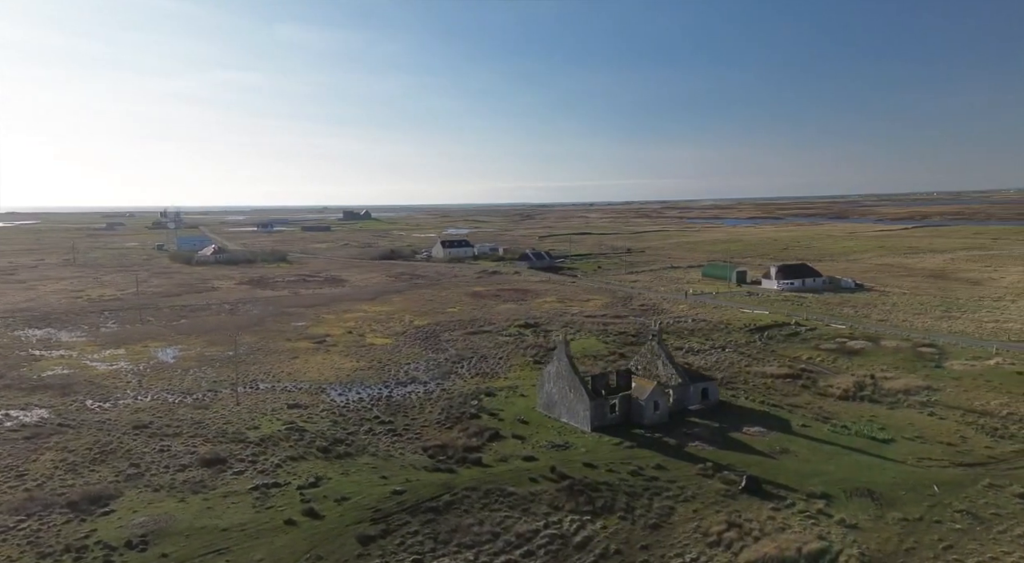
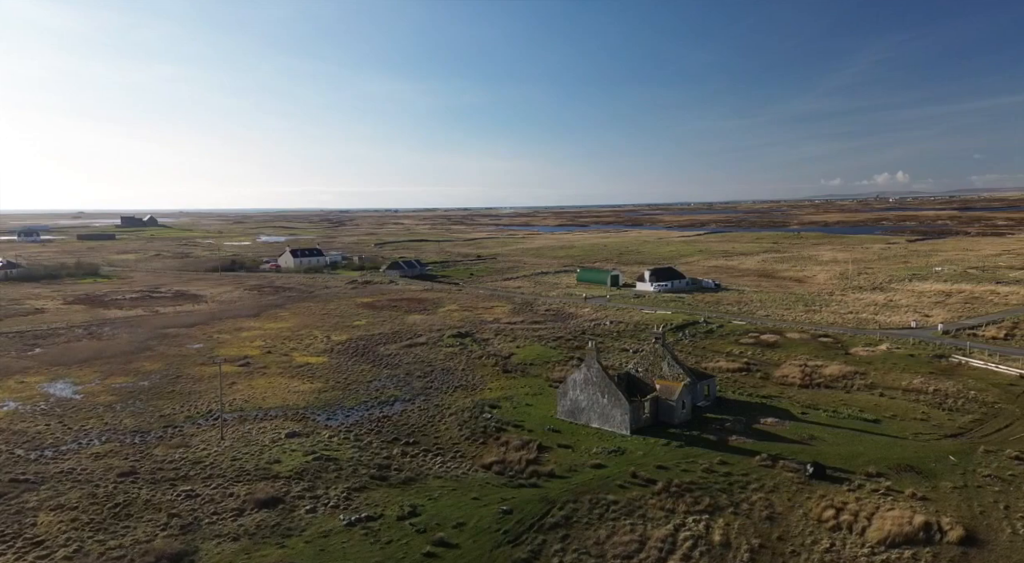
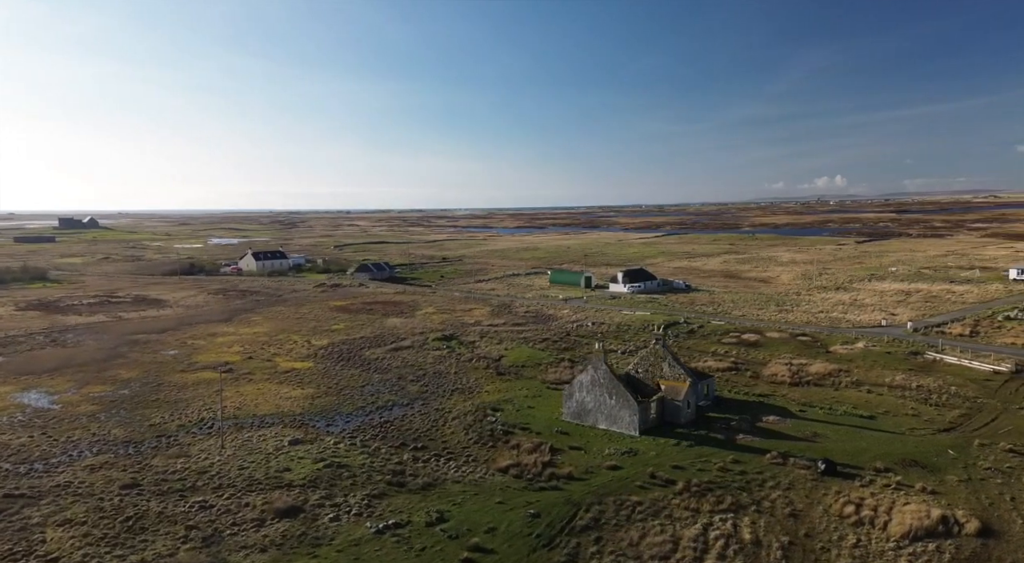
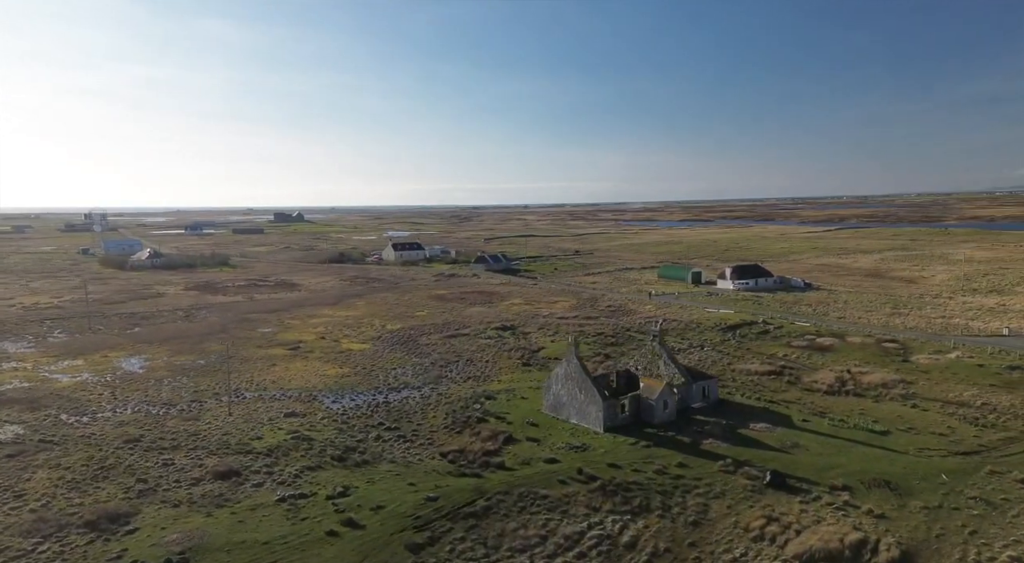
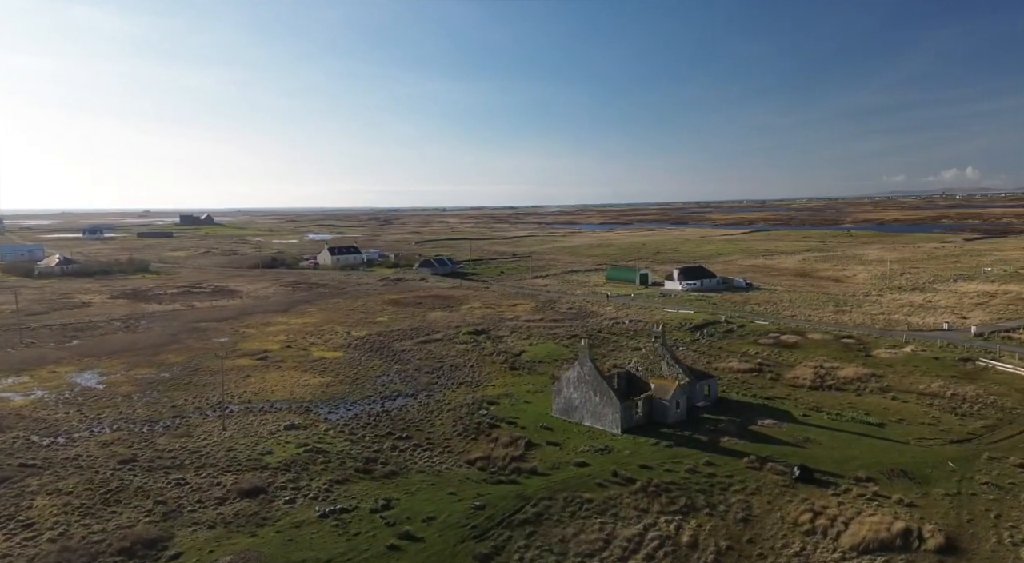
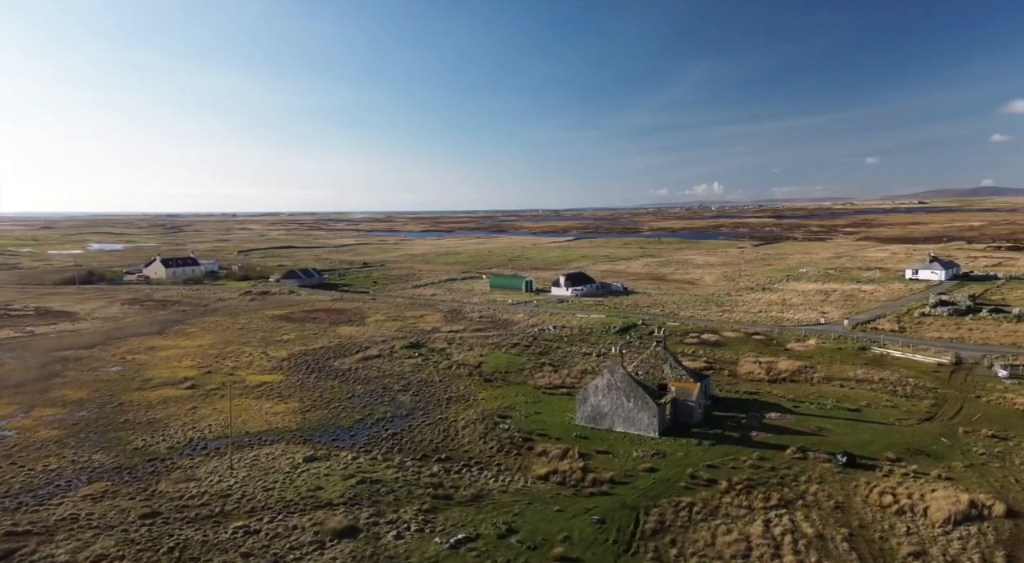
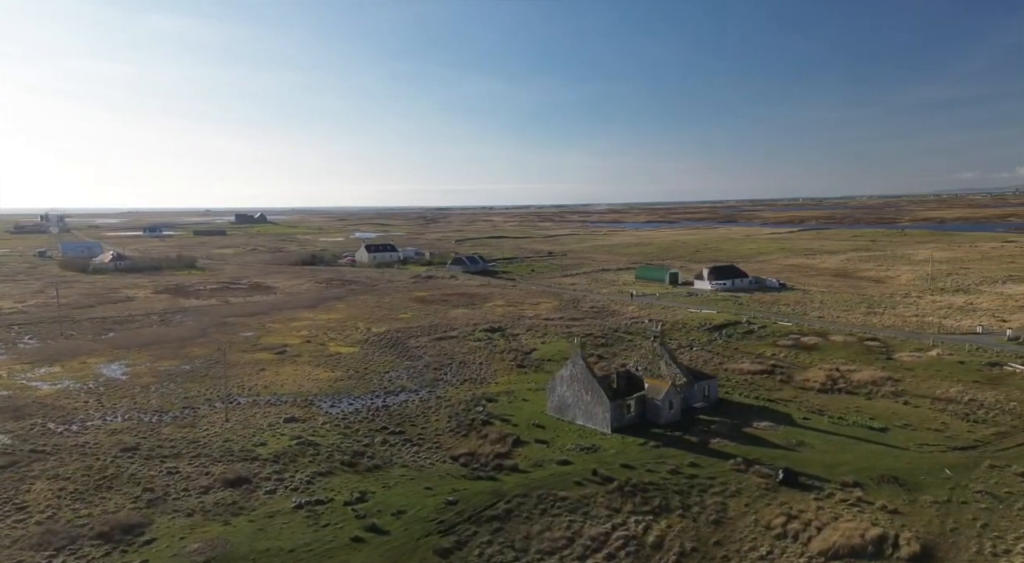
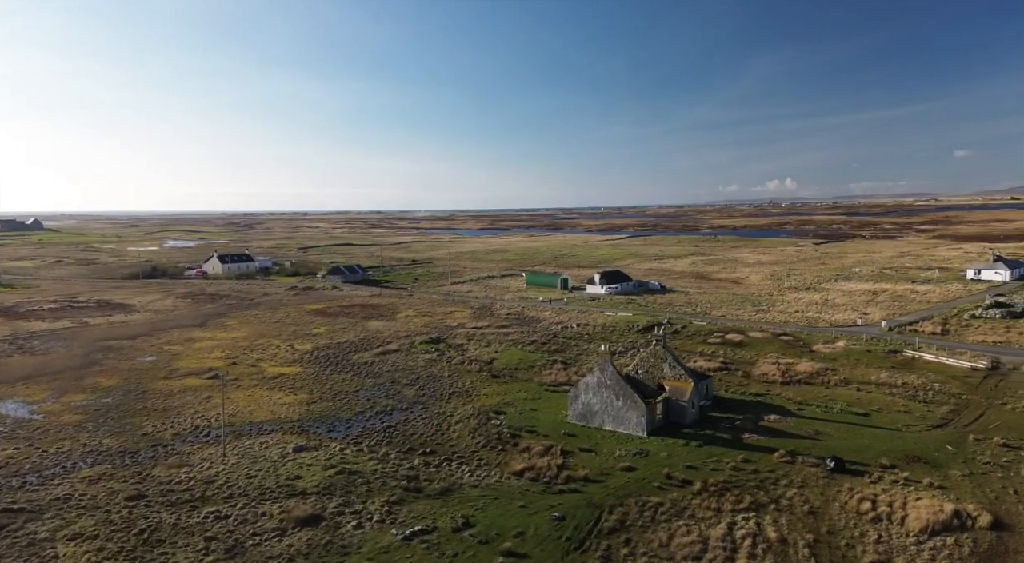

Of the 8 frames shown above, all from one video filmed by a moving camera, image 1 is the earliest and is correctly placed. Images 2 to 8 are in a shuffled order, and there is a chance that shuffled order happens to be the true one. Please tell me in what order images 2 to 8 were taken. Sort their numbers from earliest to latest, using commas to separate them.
4, 7, 5, 2, 3, 8, 6
